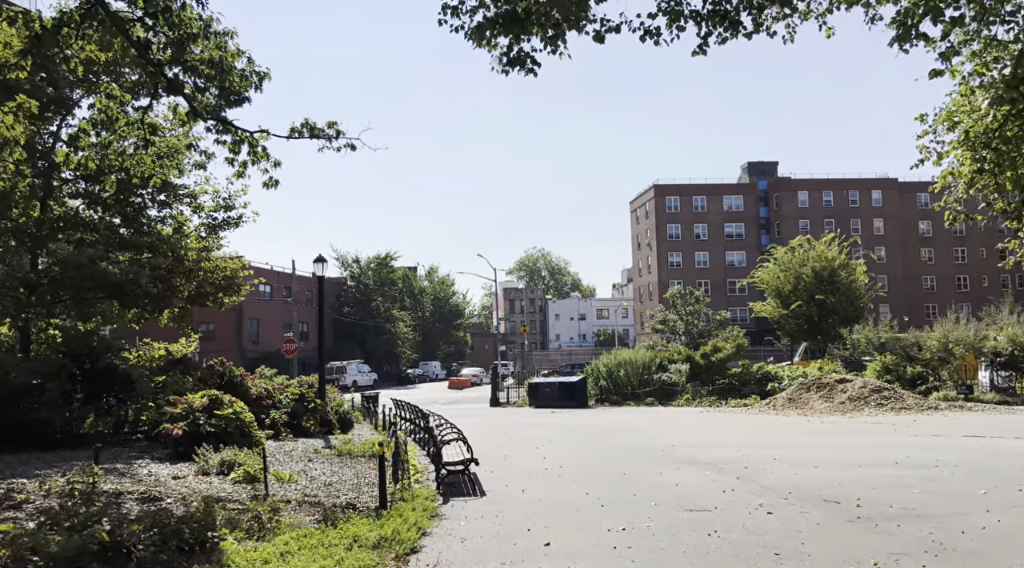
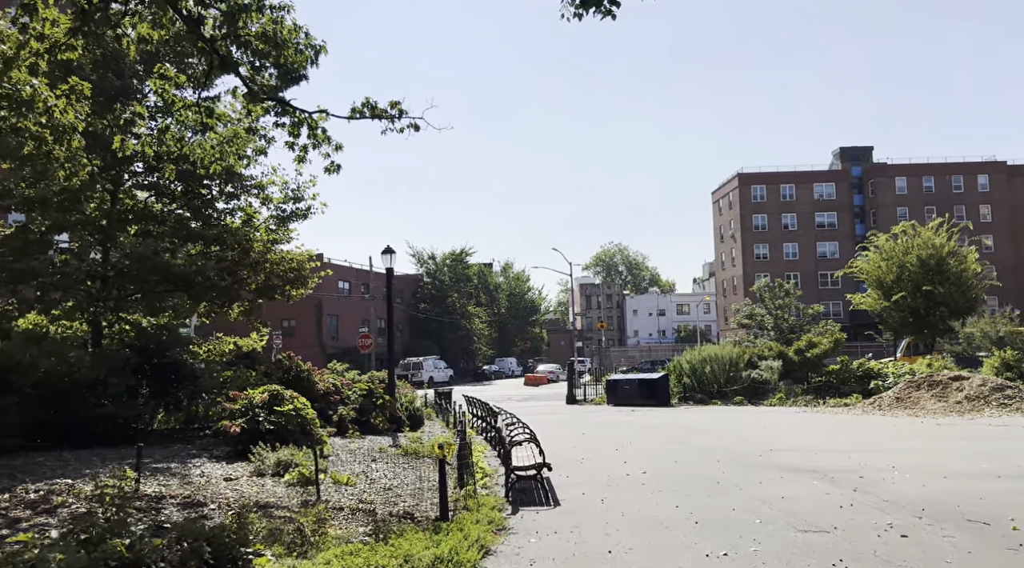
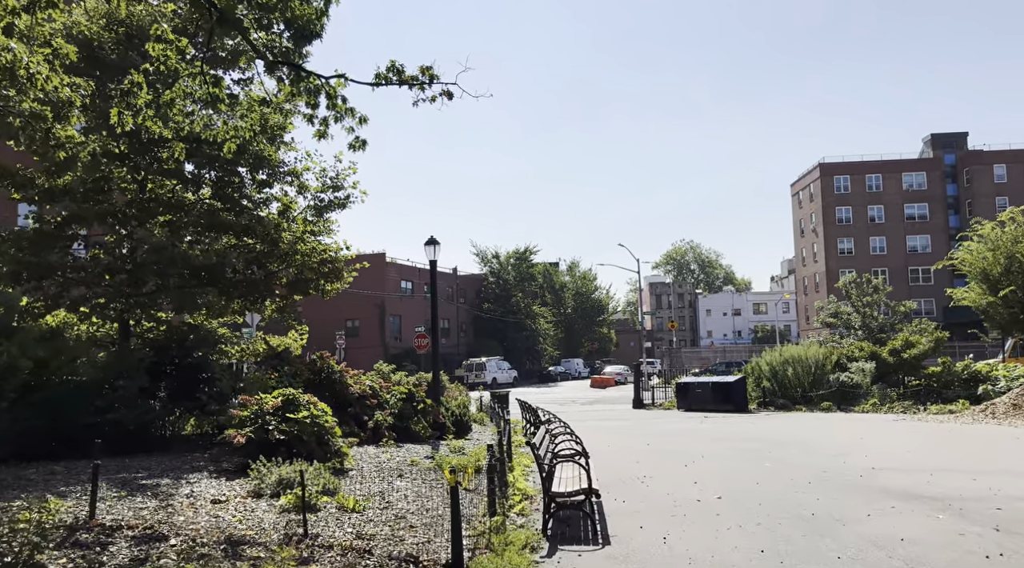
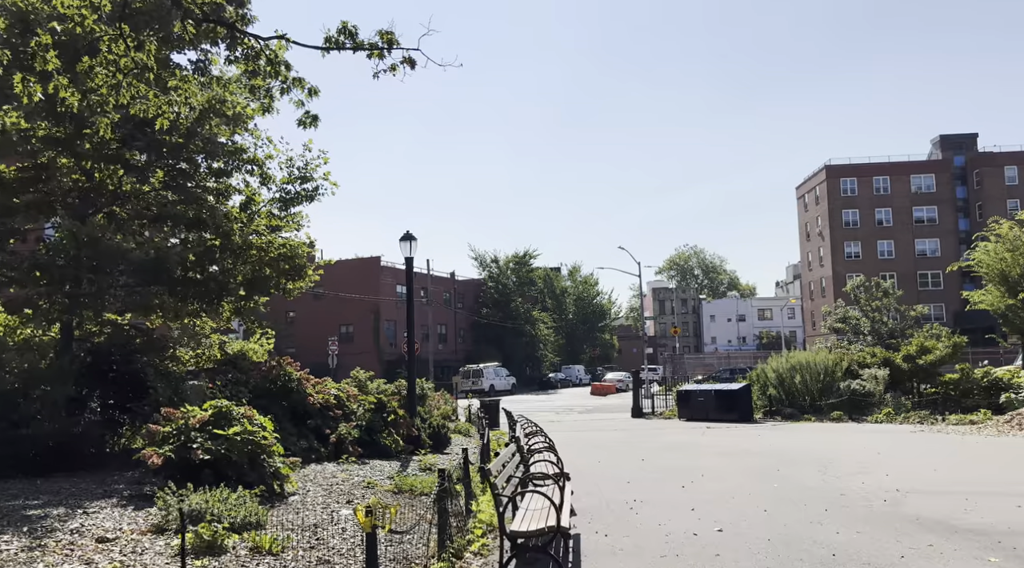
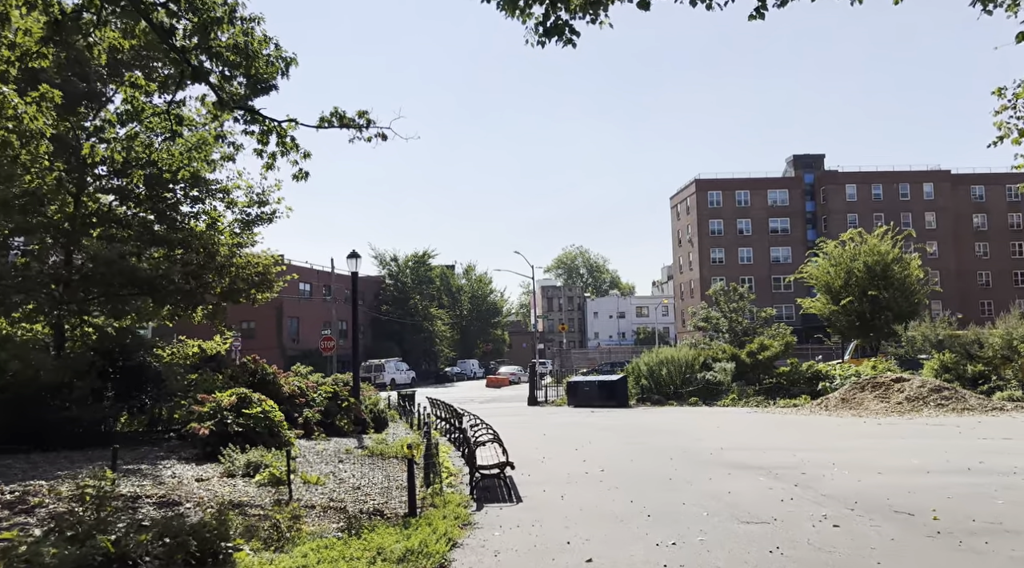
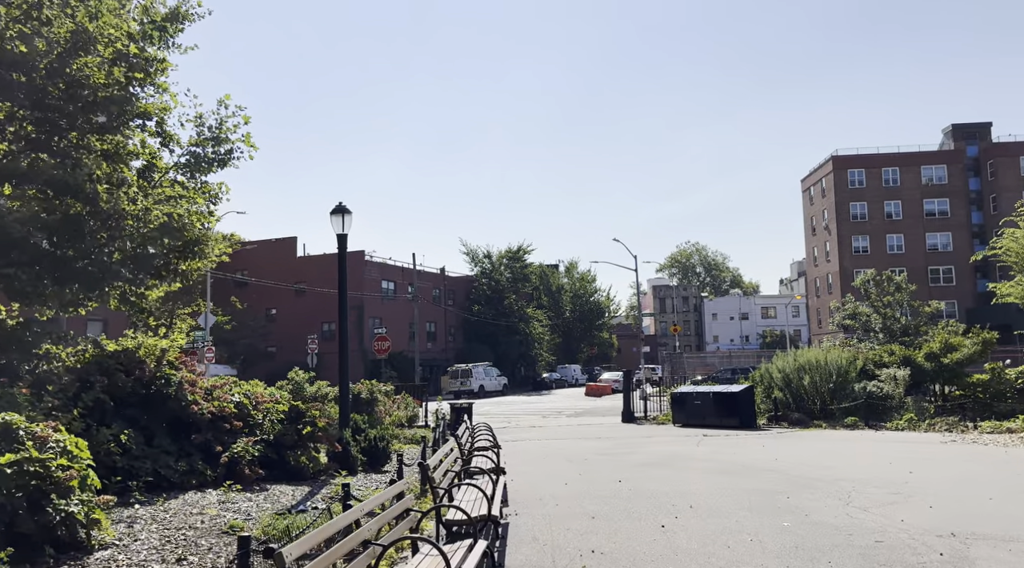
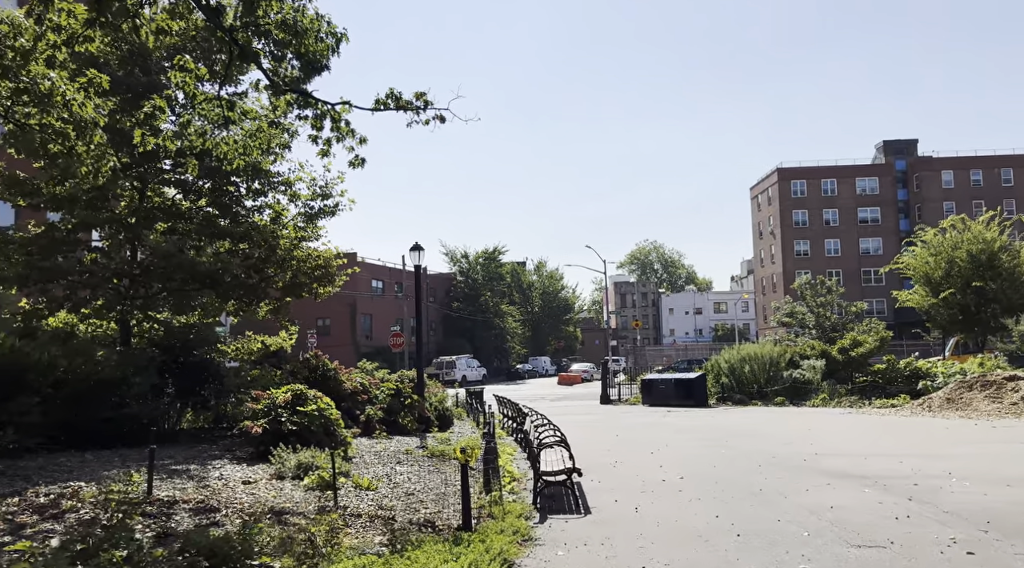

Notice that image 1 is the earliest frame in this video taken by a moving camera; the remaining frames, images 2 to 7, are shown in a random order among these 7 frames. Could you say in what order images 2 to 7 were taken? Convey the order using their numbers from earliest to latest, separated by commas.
5, 2, 7, 3, 4, 6
